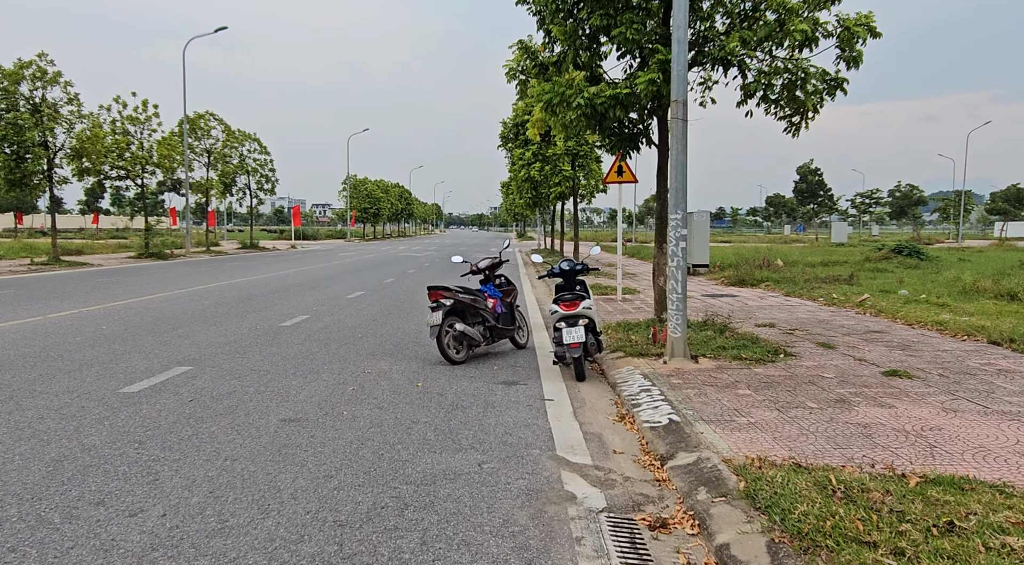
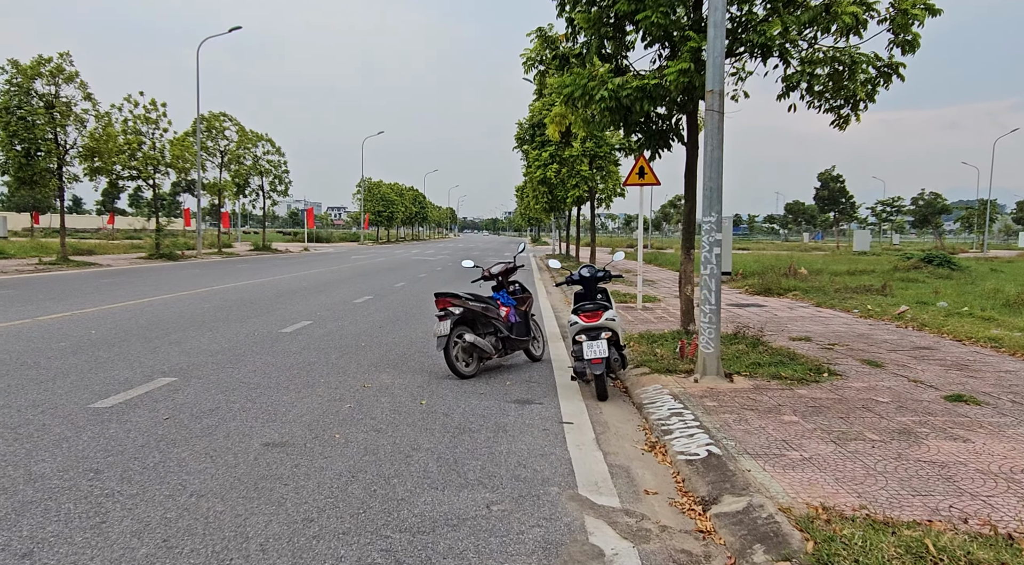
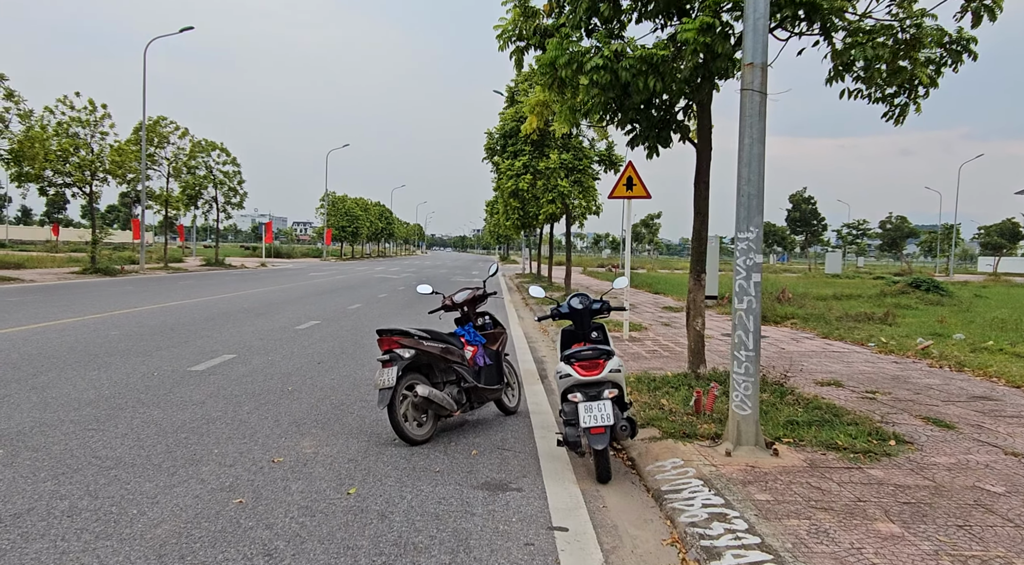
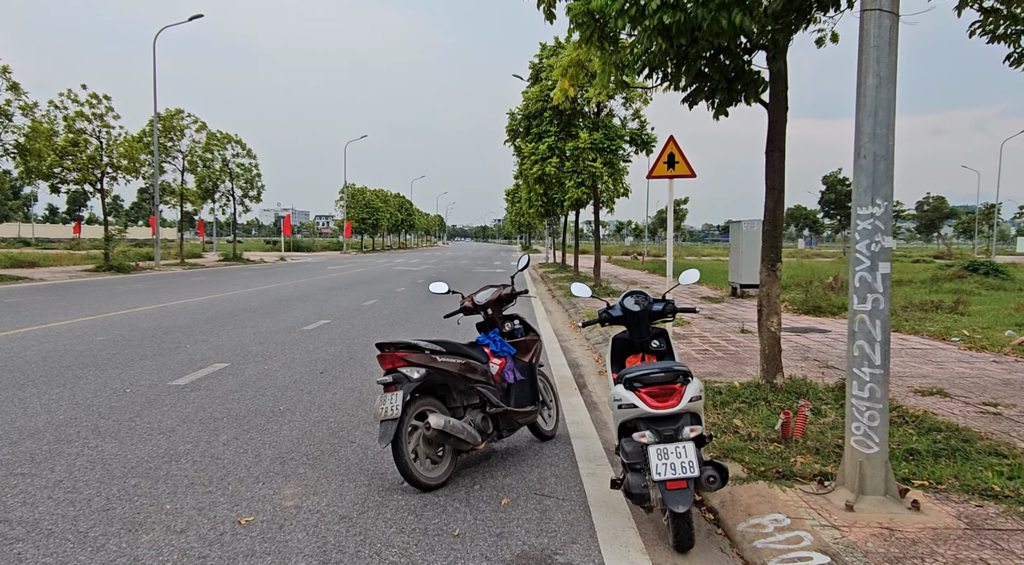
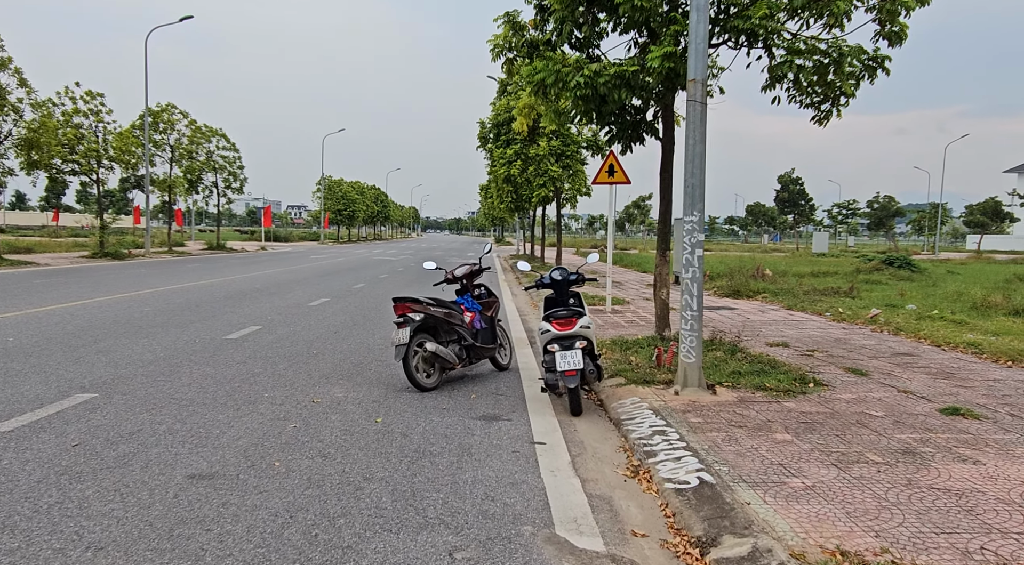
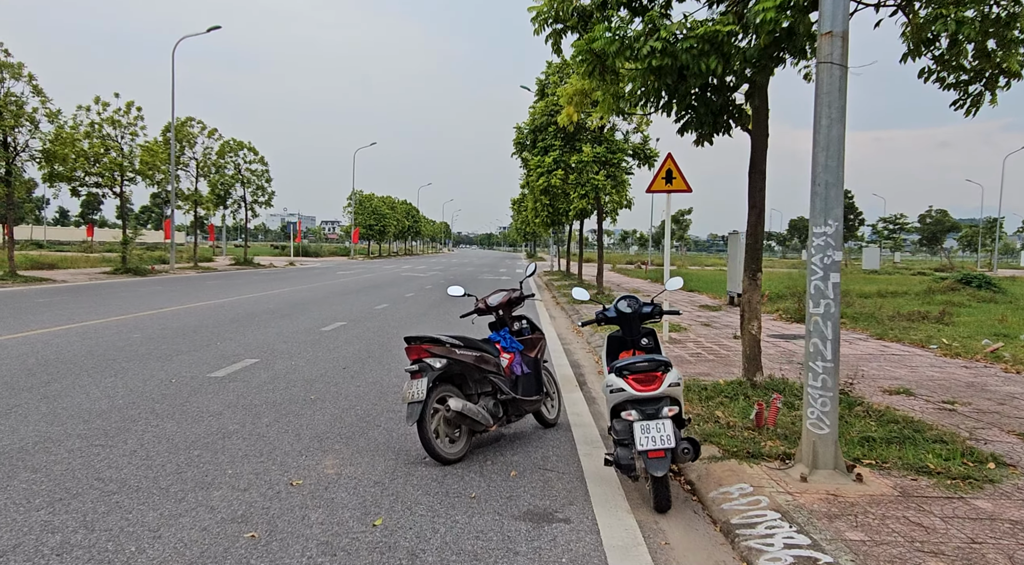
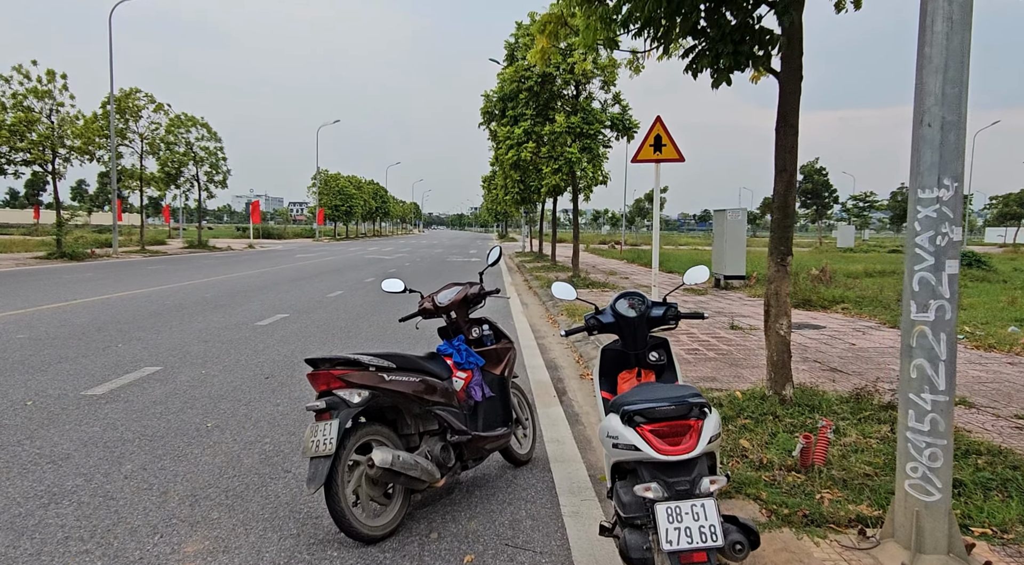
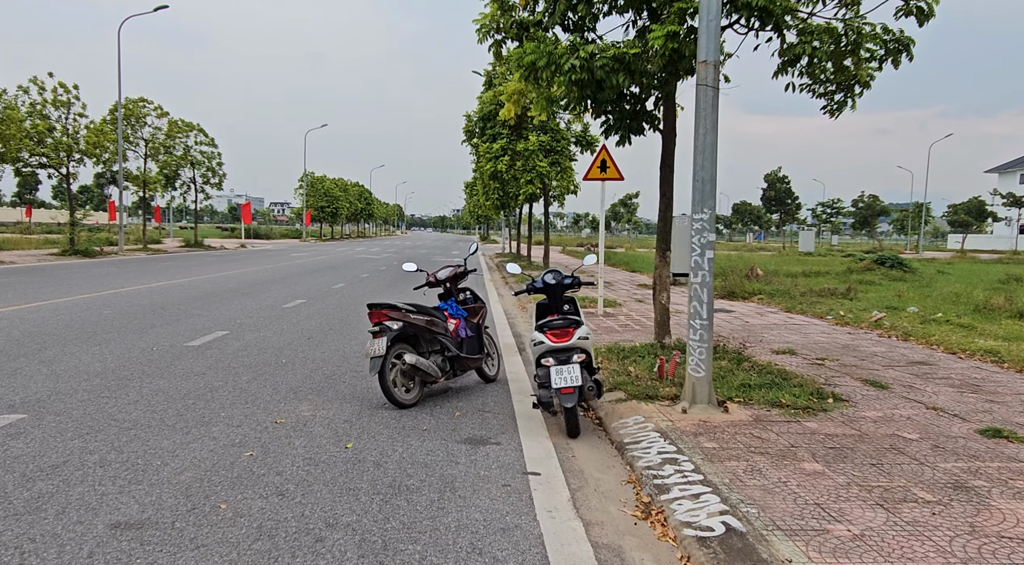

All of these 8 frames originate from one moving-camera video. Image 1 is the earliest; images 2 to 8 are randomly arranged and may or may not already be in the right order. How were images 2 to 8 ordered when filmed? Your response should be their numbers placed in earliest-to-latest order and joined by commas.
2, 5, 8, 3, 6, 4, 7
